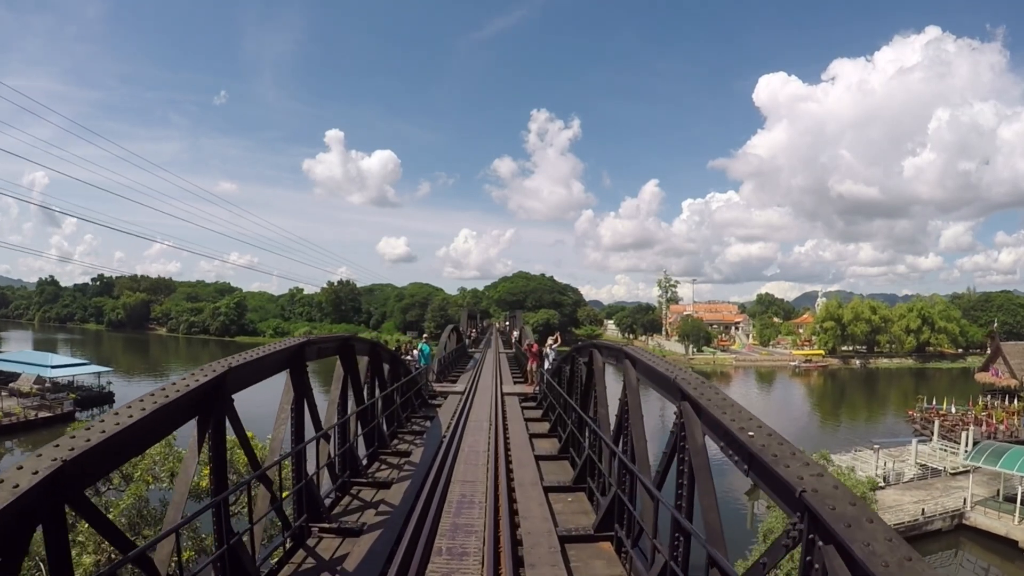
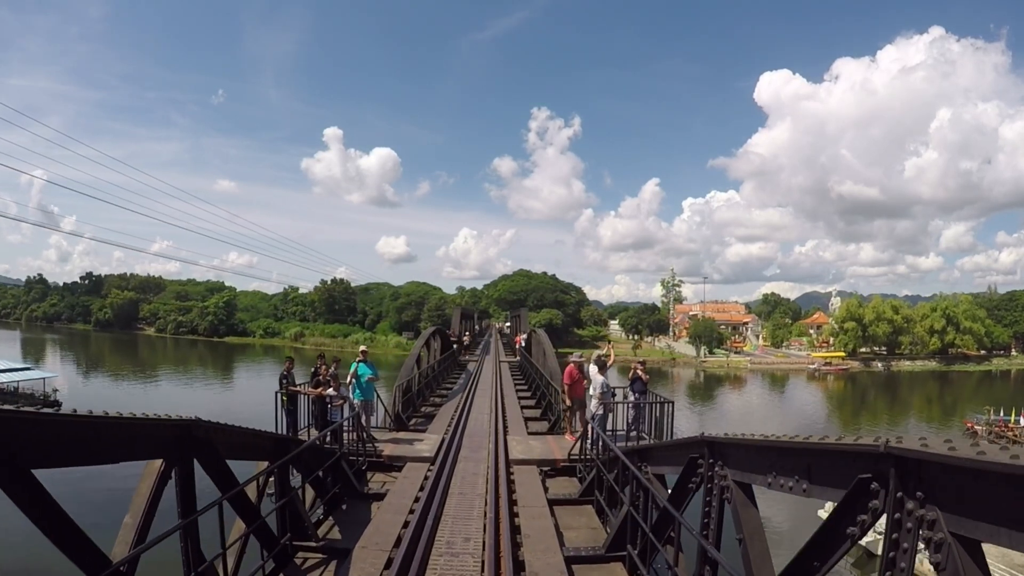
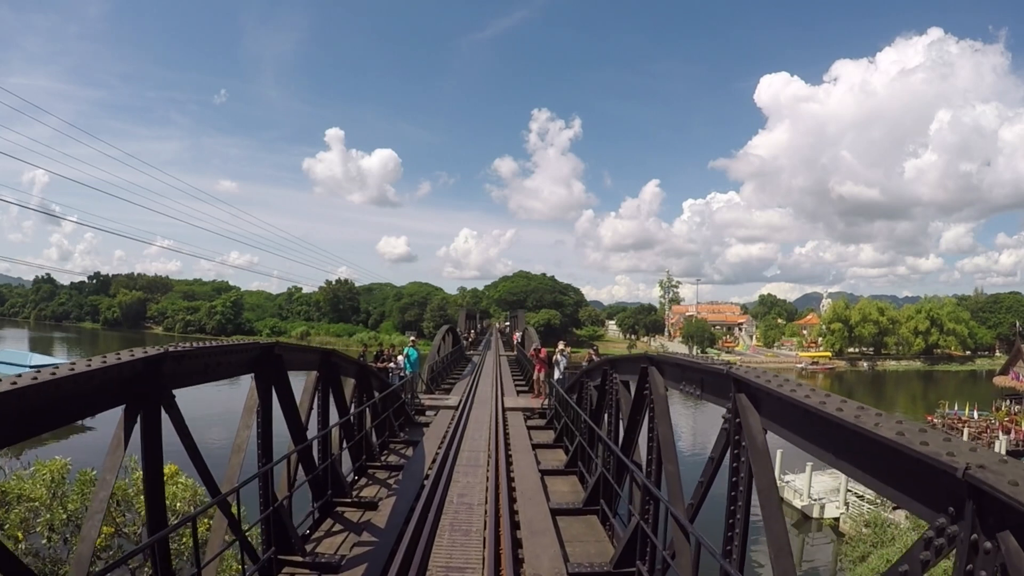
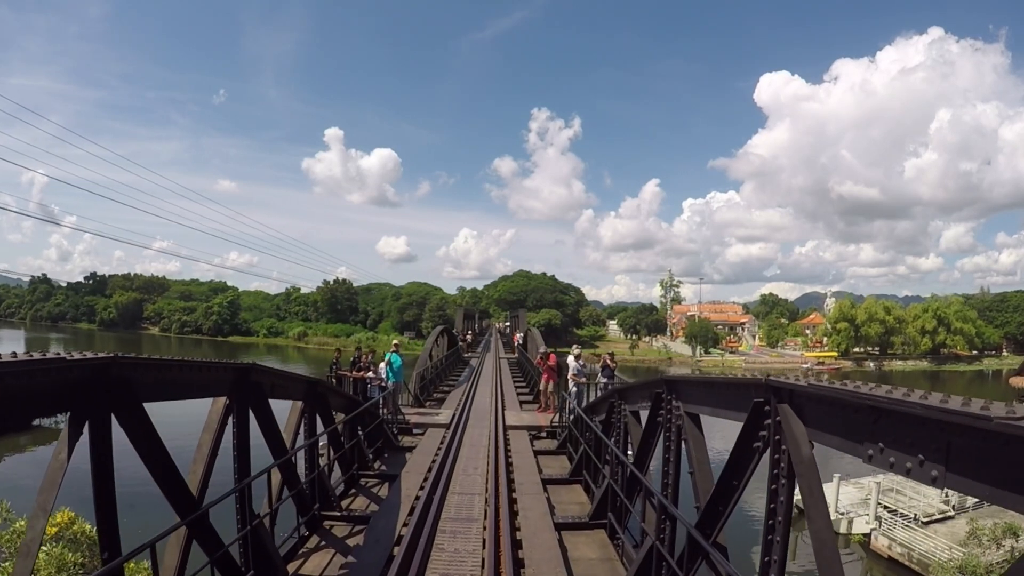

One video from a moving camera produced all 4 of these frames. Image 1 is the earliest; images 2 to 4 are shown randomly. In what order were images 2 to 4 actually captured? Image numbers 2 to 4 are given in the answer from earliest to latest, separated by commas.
3, 4, 2
